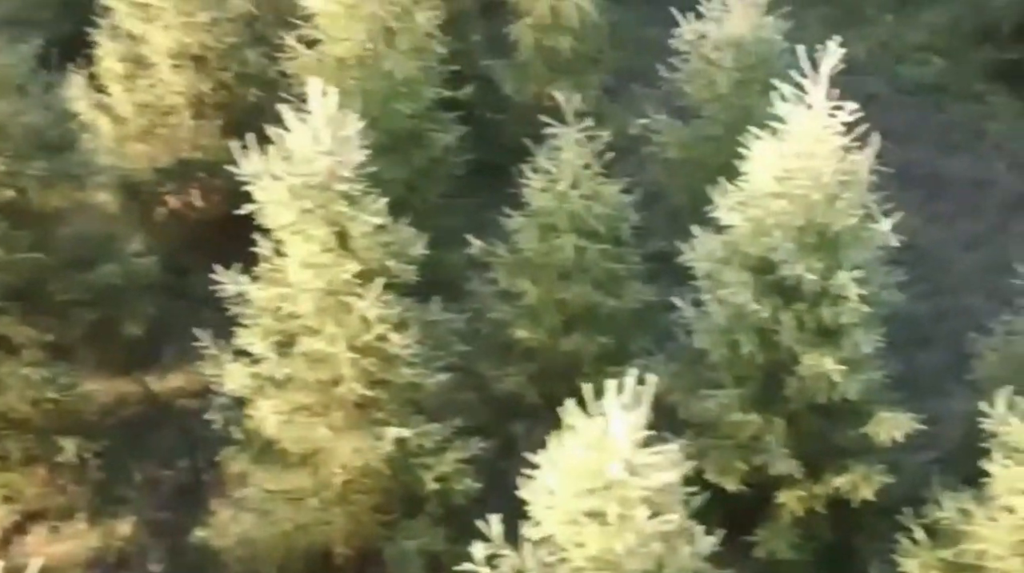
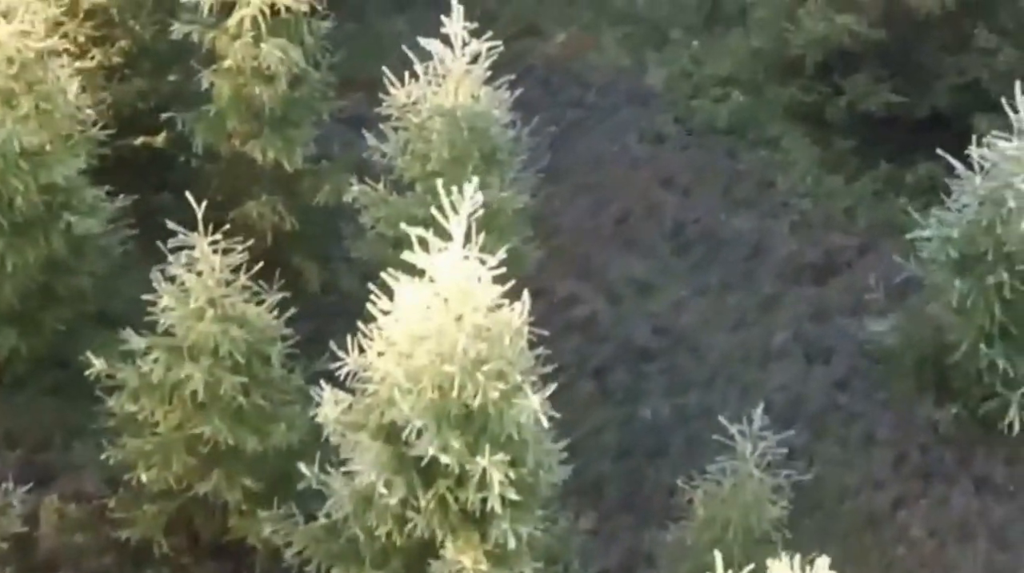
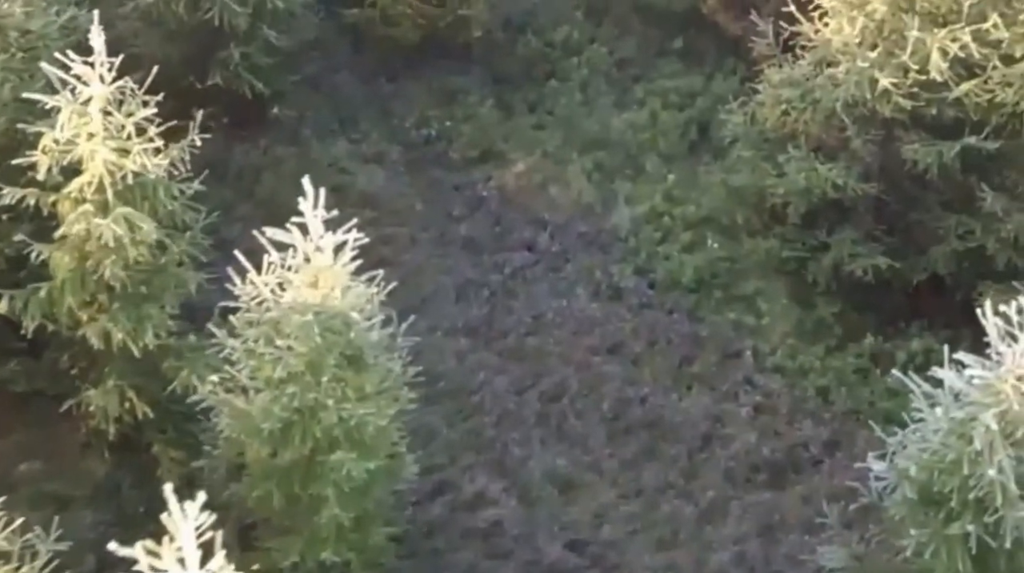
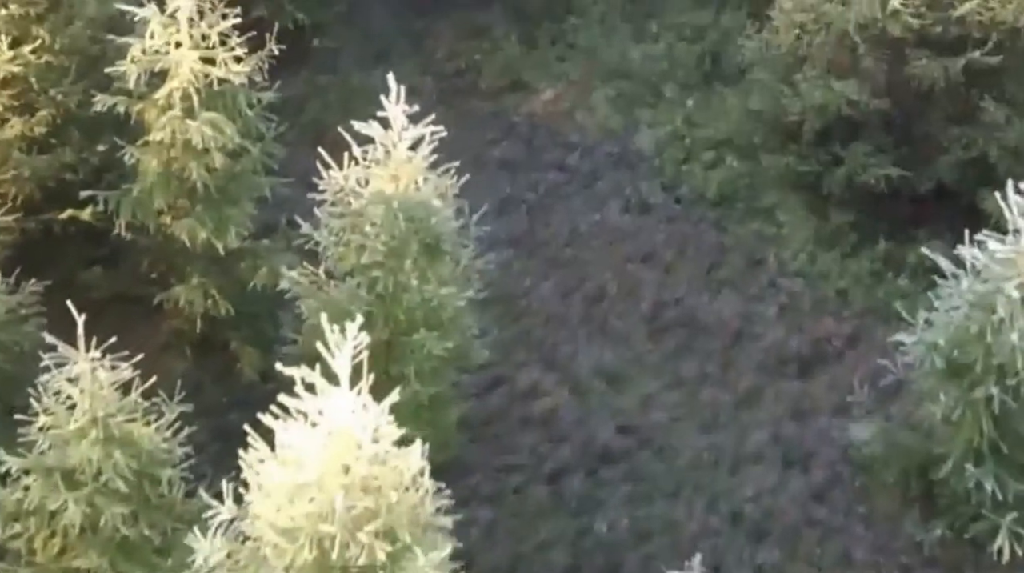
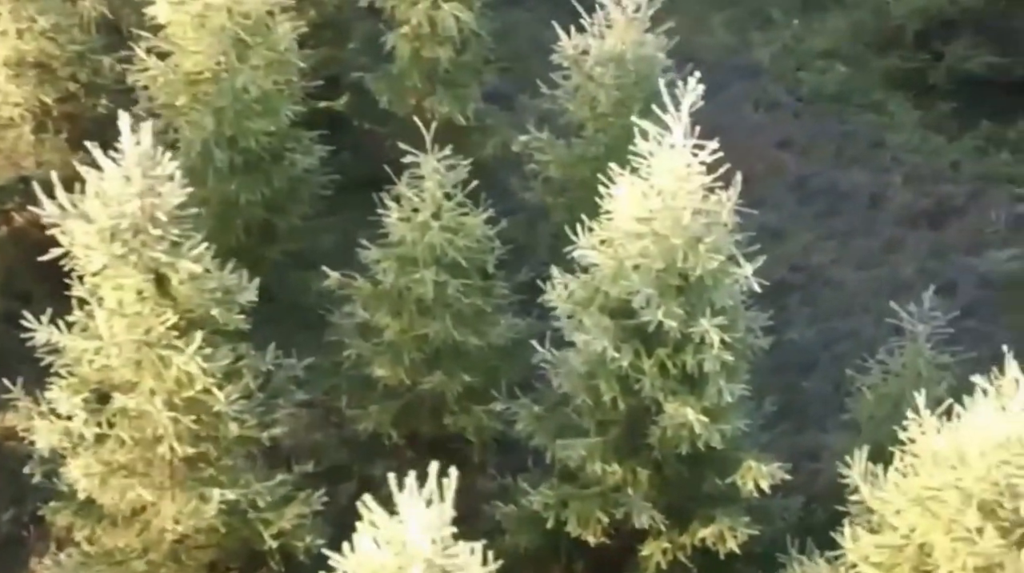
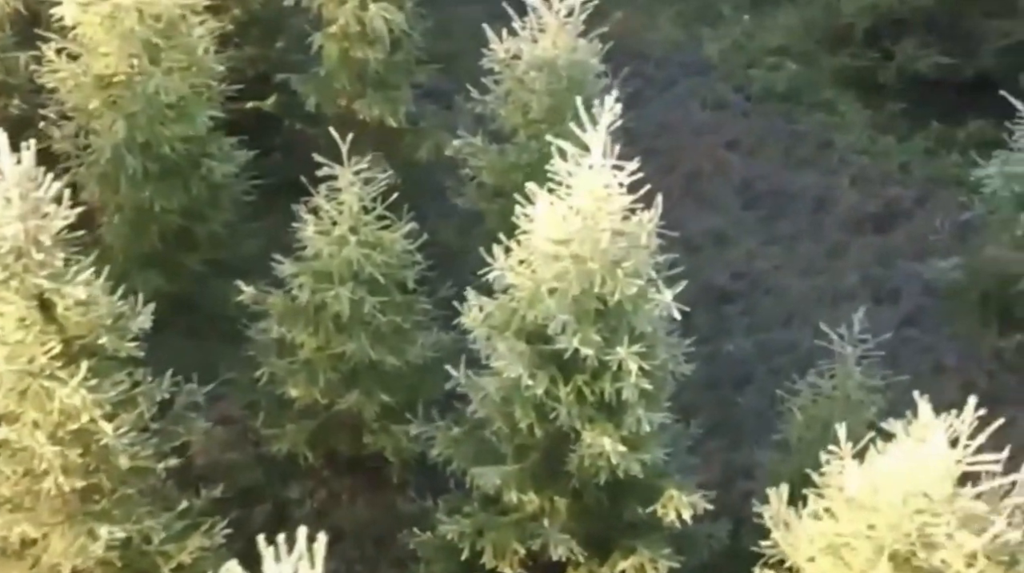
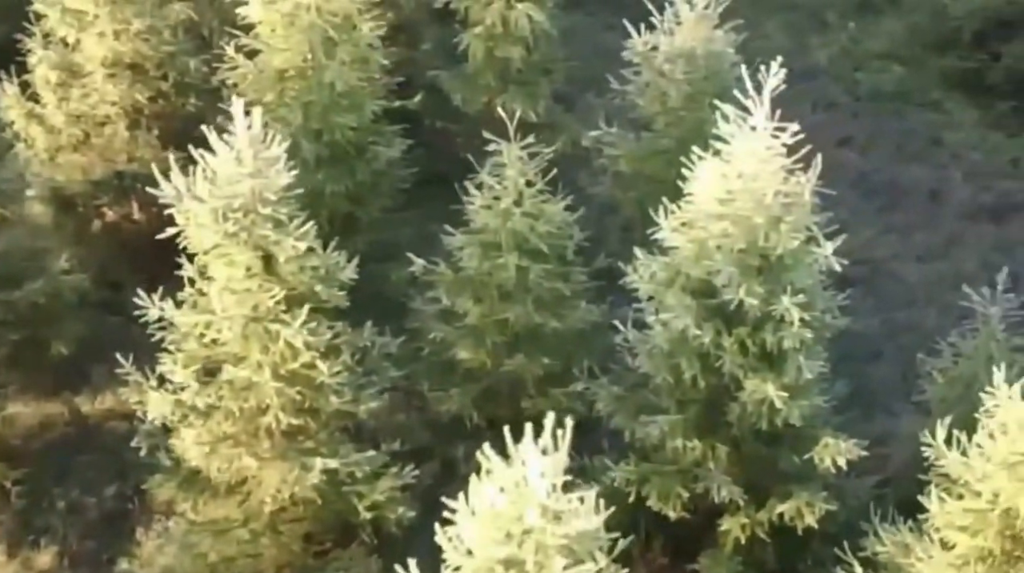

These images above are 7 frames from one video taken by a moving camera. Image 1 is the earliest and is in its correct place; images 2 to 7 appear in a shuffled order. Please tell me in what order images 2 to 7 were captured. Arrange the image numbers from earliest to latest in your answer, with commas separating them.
7, 5, 6, 2, 4, 3
